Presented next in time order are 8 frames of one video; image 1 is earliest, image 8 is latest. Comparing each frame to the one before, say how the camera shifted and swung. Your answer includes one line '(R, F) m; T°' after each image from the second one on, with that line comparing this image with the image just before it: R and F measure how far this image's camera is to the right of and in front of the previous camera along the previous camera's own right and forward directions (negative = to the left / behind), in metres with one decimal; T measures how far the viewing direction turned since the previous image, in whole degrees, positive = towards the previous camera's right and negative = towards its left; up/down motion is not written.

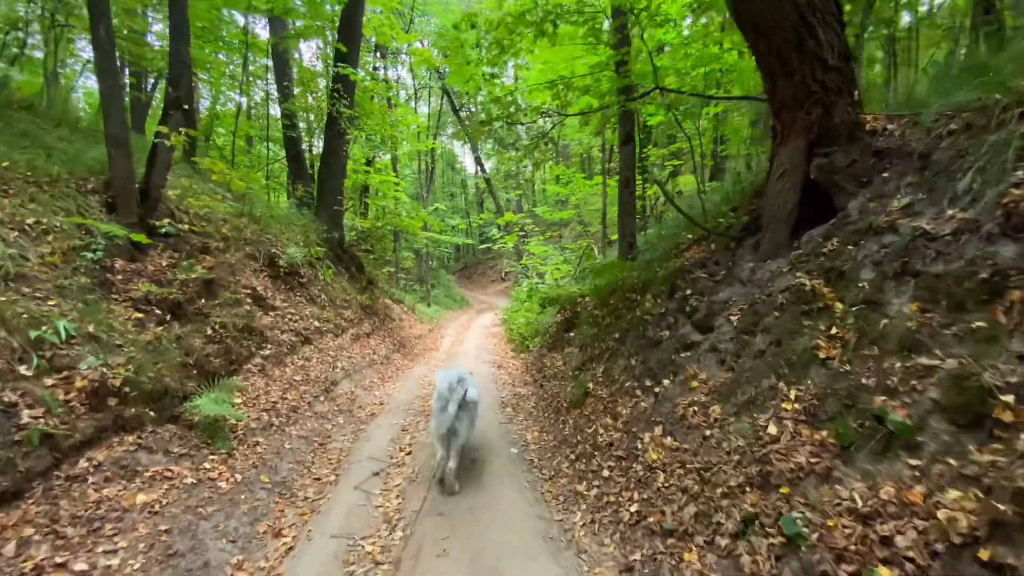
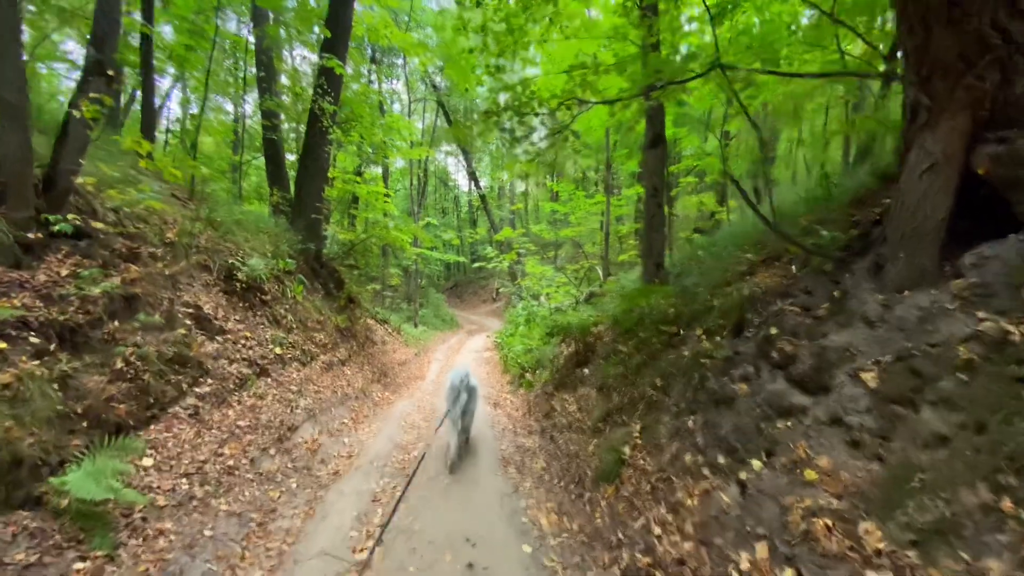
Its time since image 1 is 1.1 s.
(-0.3, +1.7) m; +1°
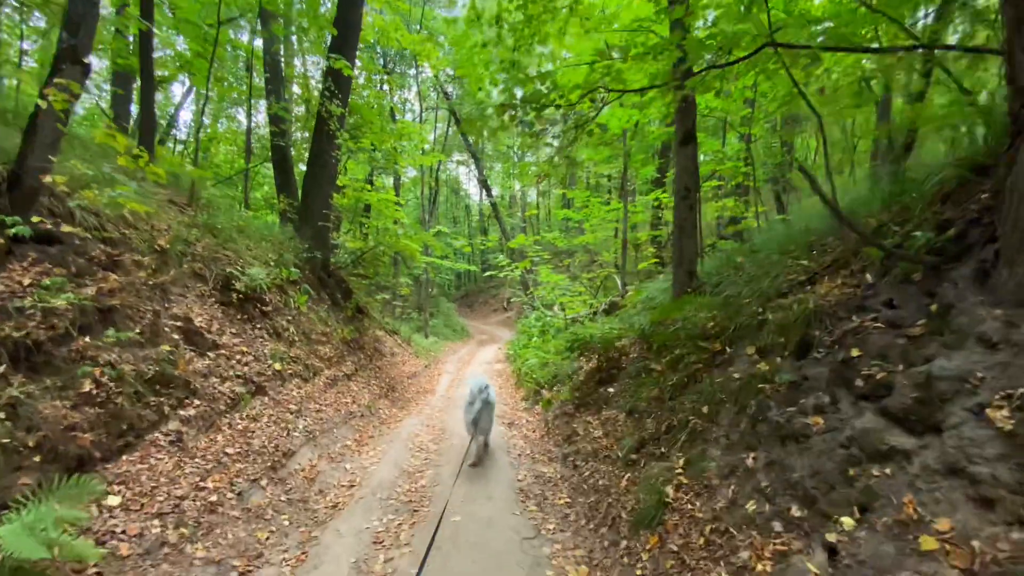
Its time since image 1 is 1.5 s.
(-0.1, +0.7) m; -1°
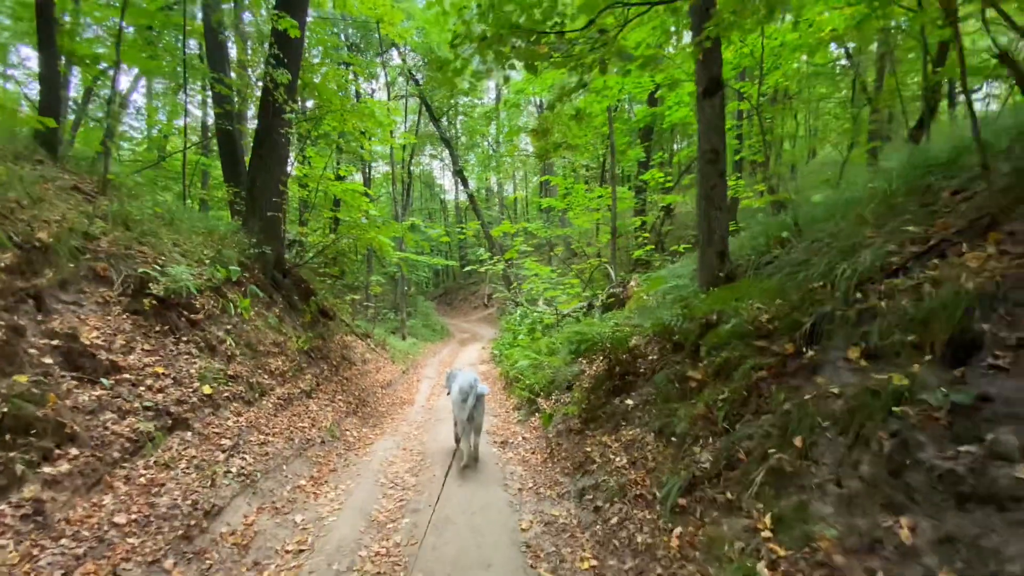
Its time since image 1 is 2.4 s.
(-0.2, +1.6) m; +3°
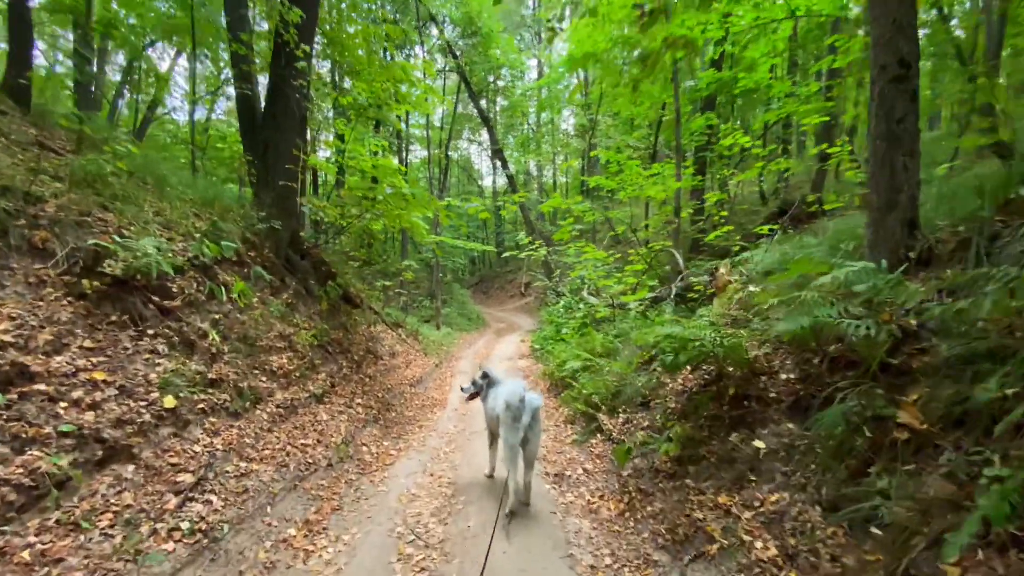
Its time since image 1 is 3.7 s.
(-0.3, +1.9) m; -4°
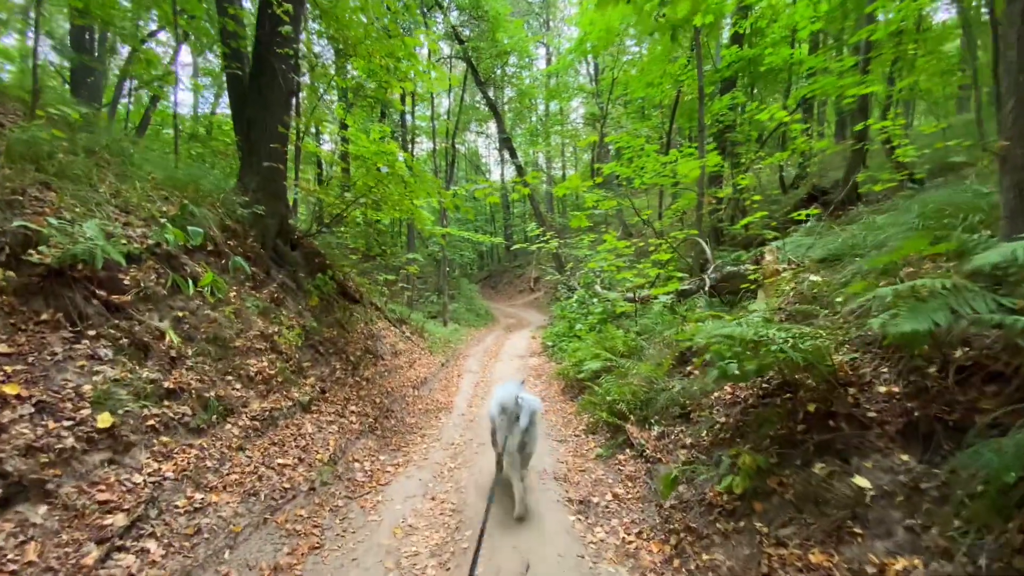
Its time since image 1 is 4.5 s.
(-0.1, +1.0) m; -1°
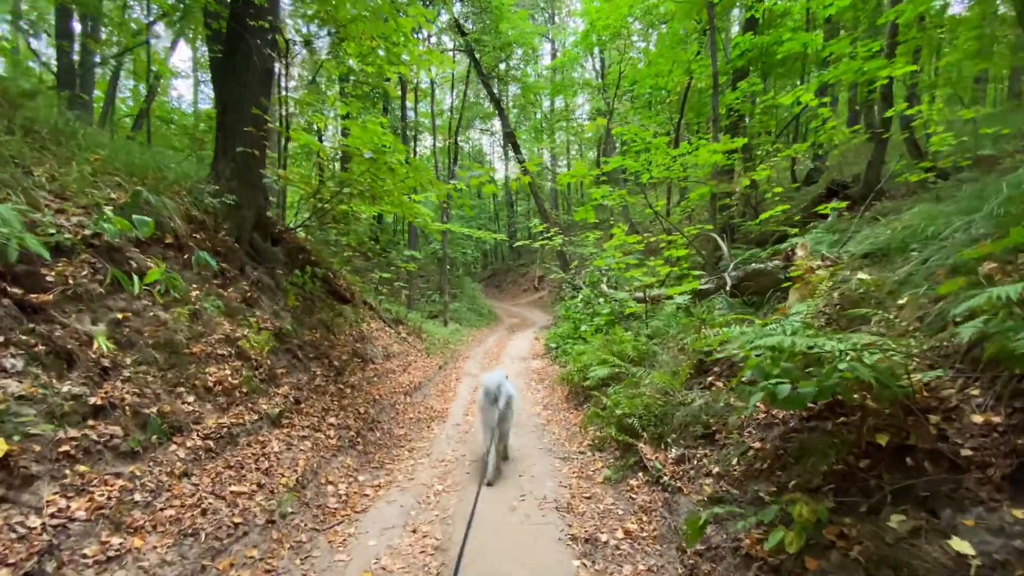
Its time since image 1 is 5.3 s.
(+0.1, +0.8) m; -1°
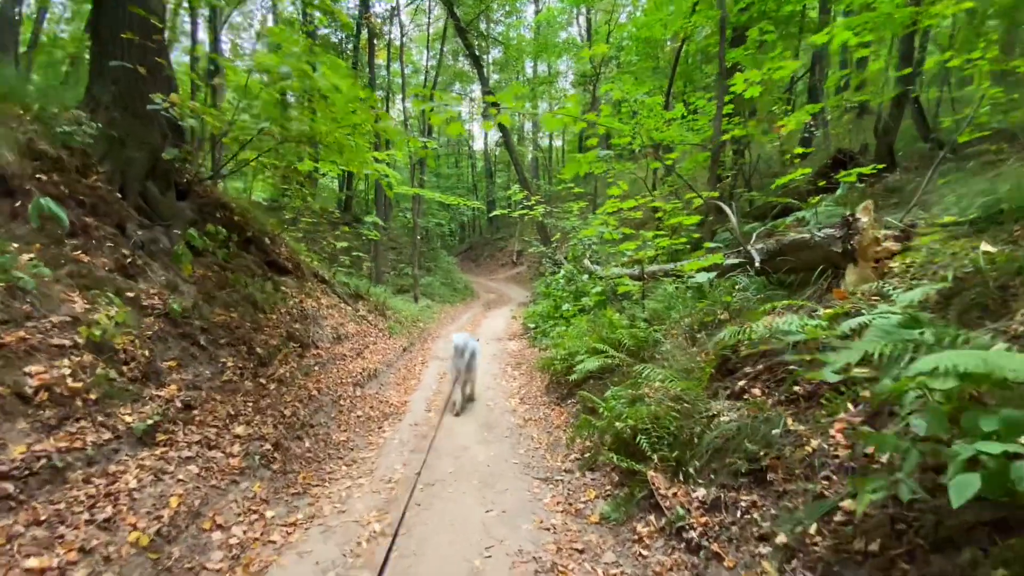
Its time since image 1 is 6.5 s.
(+0.1, +1.6) m; +3°
